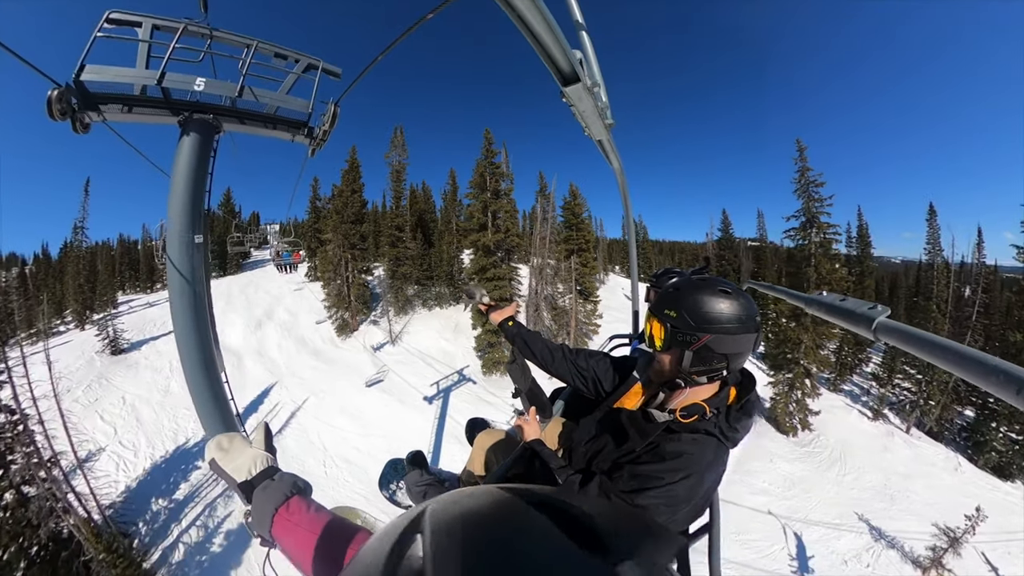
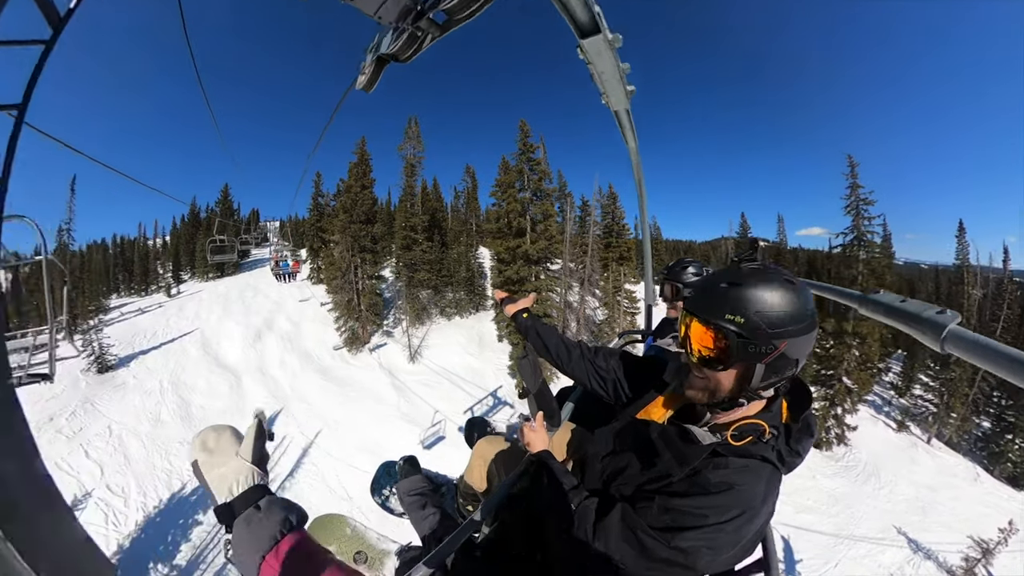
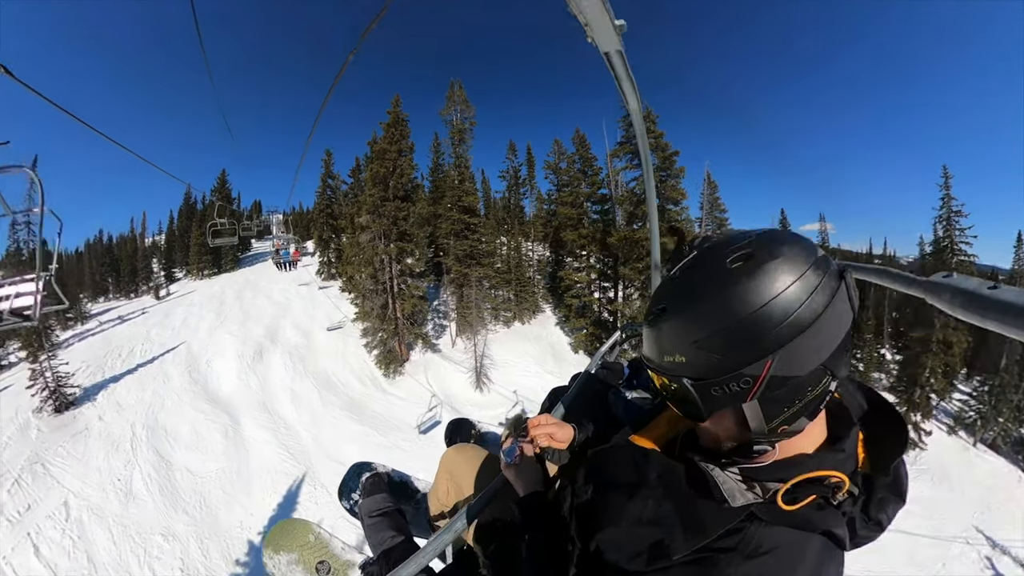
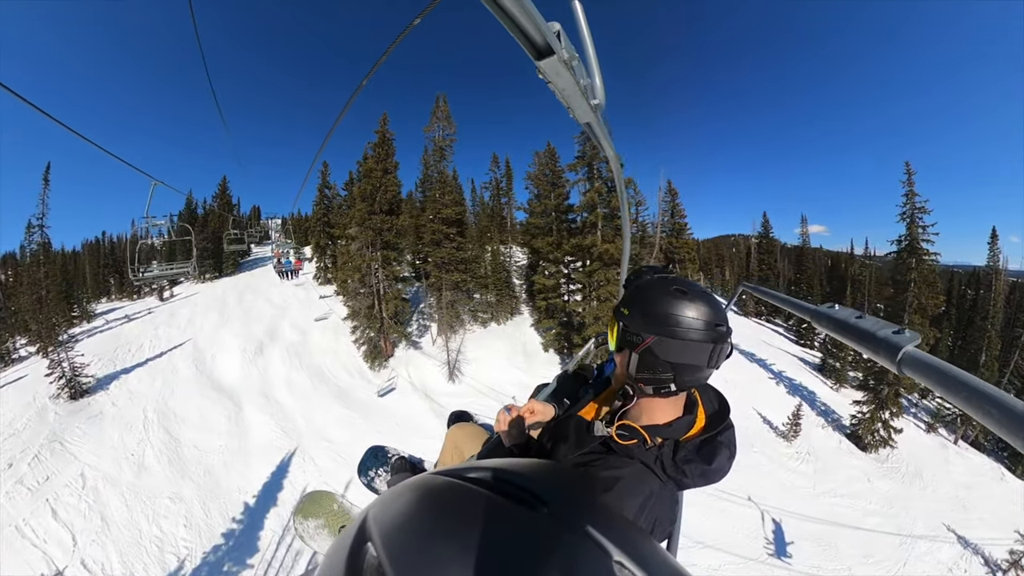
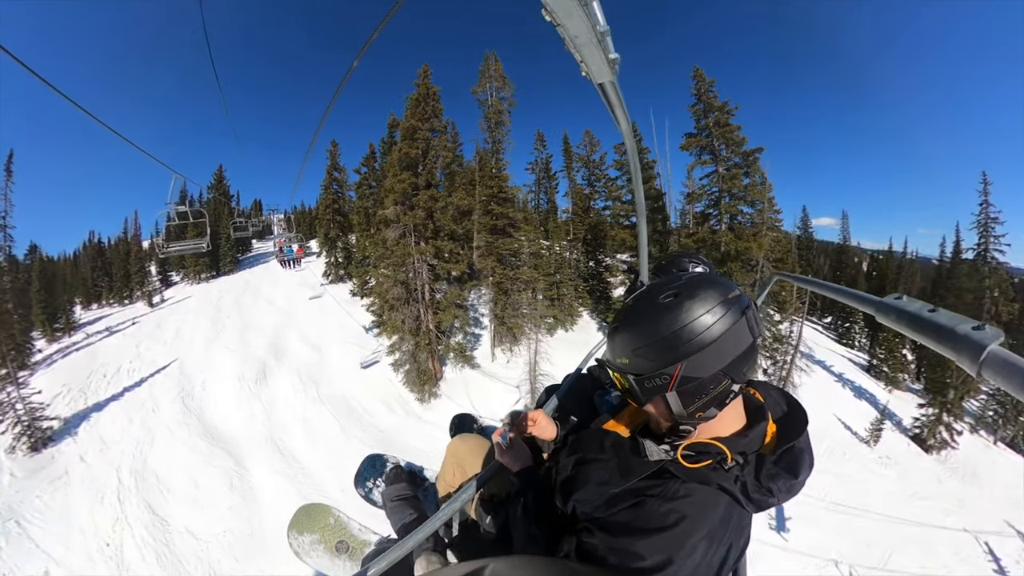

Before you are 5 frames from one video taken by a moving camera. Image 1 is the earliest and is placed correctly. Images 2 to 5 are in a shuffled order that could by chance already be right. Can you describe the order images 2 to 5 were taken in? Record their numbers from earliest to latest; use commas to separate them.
2, 4, 3, 5
